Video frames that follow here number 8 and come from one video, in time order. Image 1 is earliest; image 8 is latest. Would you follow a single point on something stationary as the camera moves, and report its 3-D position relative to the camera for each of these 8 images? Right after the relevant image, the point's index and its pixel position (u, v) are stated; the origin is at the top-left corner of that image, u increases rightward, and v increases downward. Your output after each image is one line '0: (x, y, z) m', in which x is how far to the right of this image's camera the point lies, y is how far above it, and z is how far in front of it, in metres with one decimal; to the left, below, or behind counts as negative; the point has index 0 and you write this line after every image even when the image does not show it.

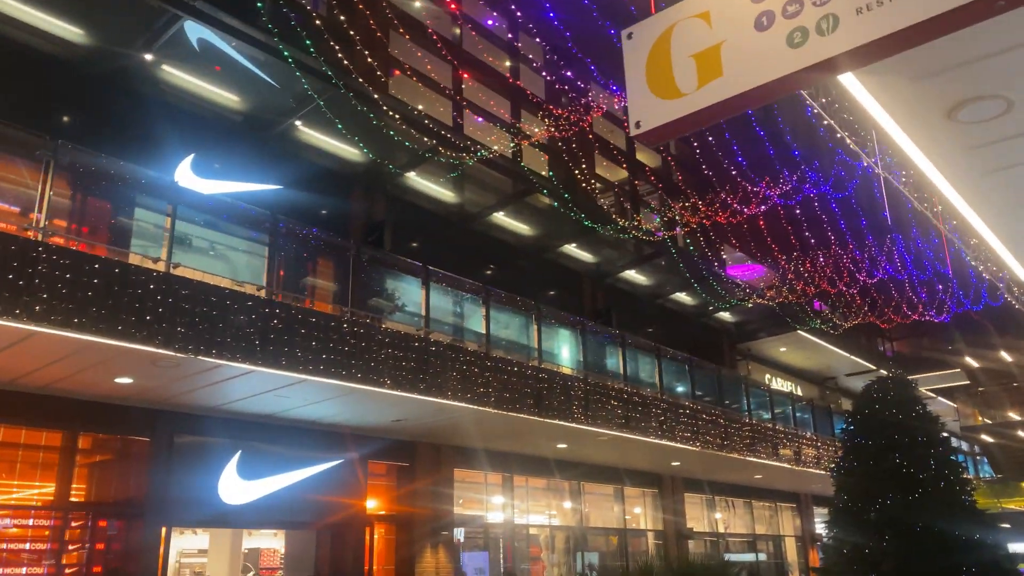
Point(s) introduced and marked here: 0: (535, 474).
0: (+0.4, -3.1, +14.0) m
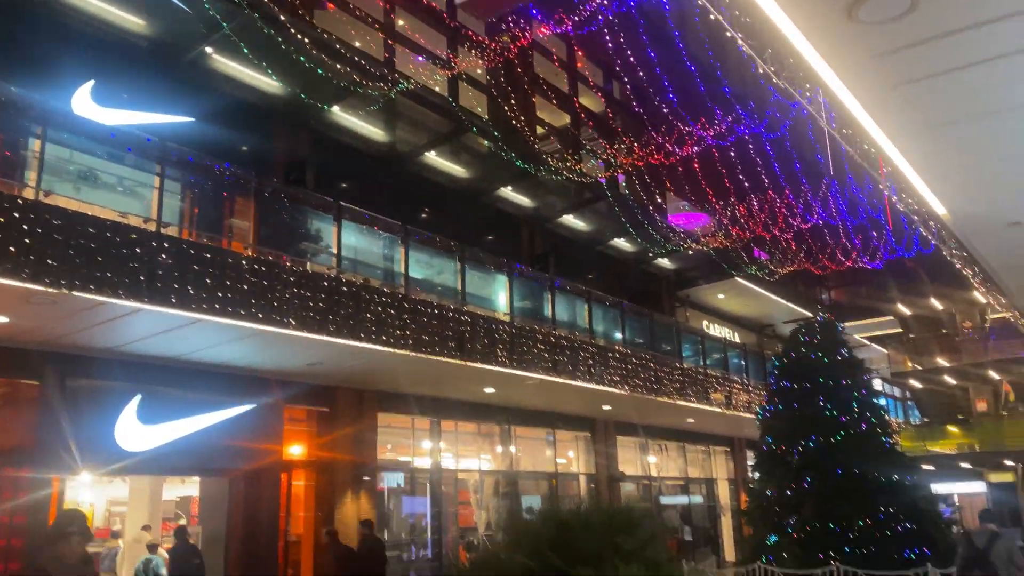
0: (-0.7, -2.2, +13.8) m
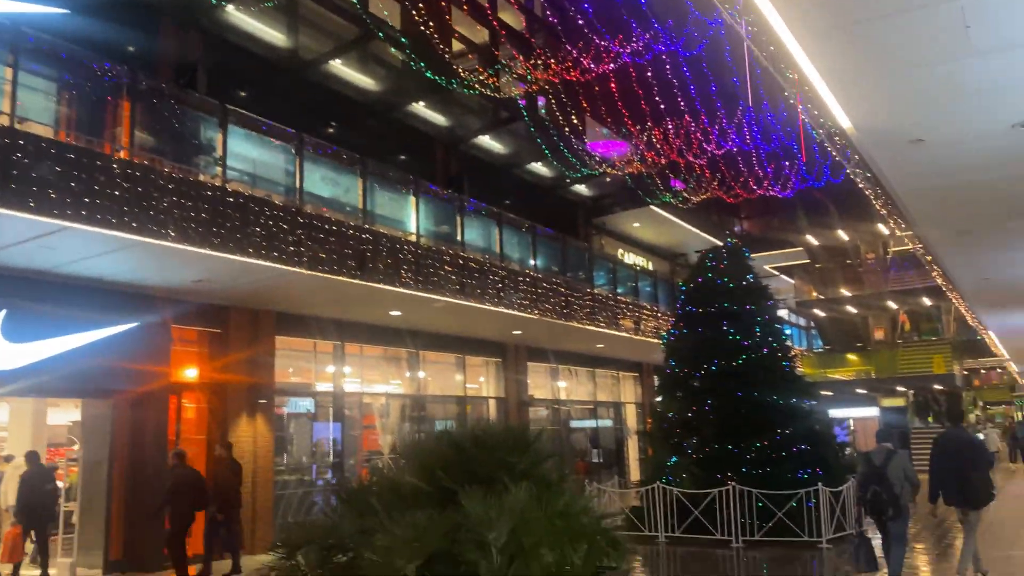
0: (-2.2, -0.9, +13.4) m
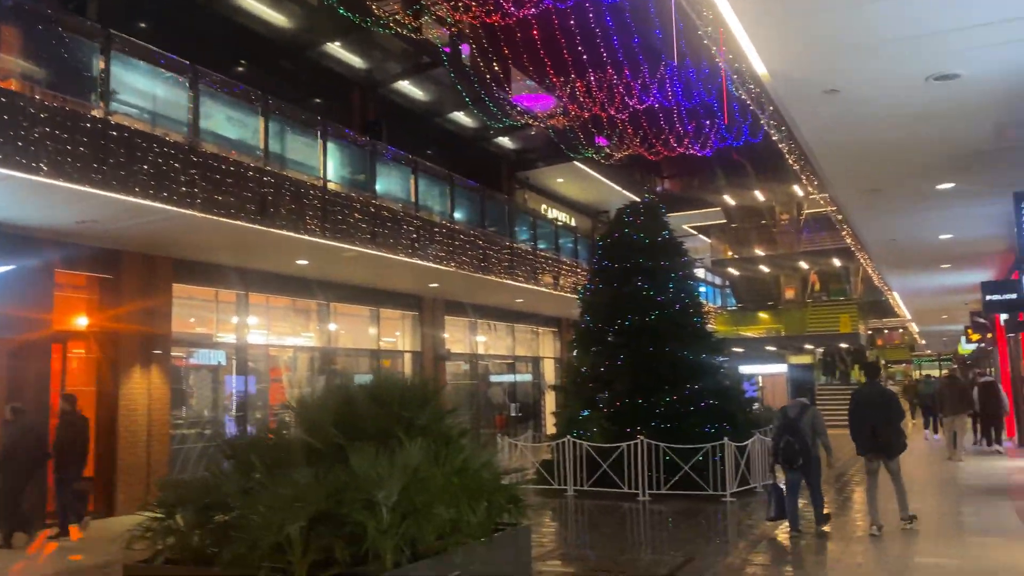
0: (-3.6, -0.1, +12.9) m
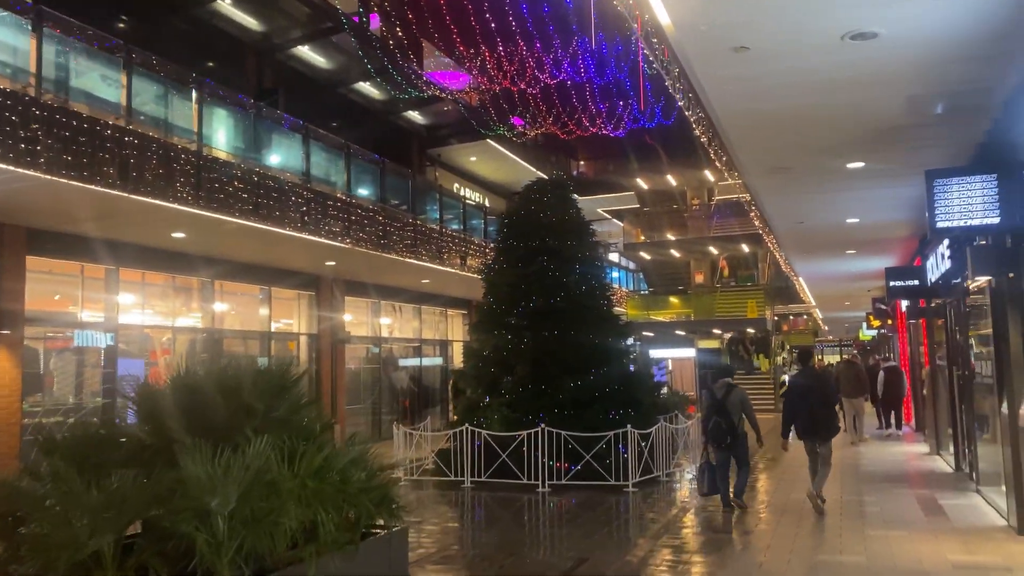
0: (-5.0, +0.3, +11.8) m
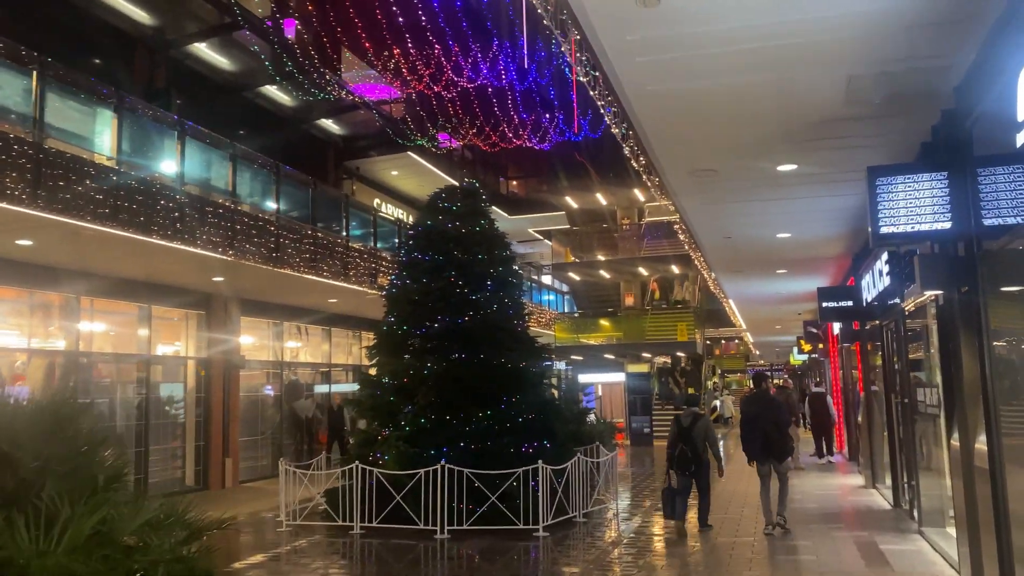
0: (-6.2, +0.1, +10.3) m
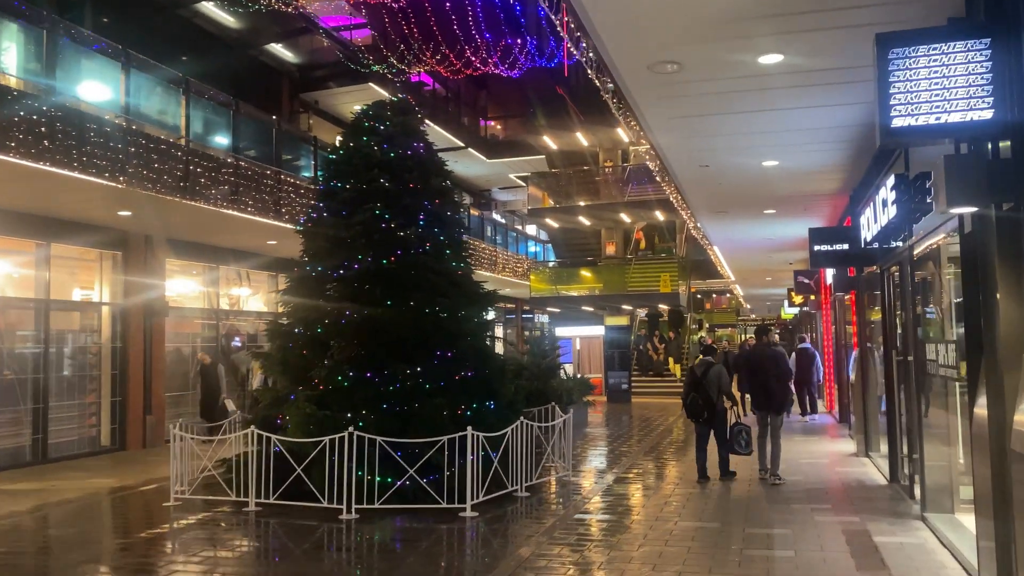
0: (-6.8, +0.8, +8.8) m
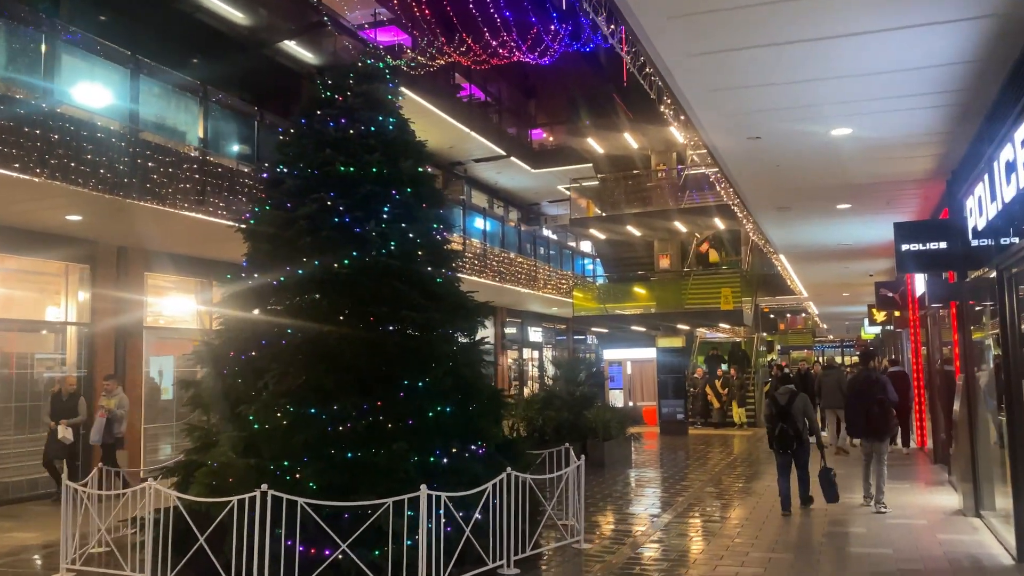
0: (-6.9, +0.7, +7.6) m
